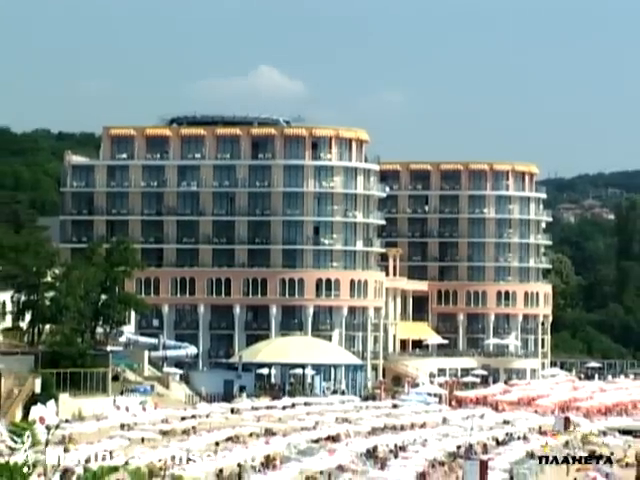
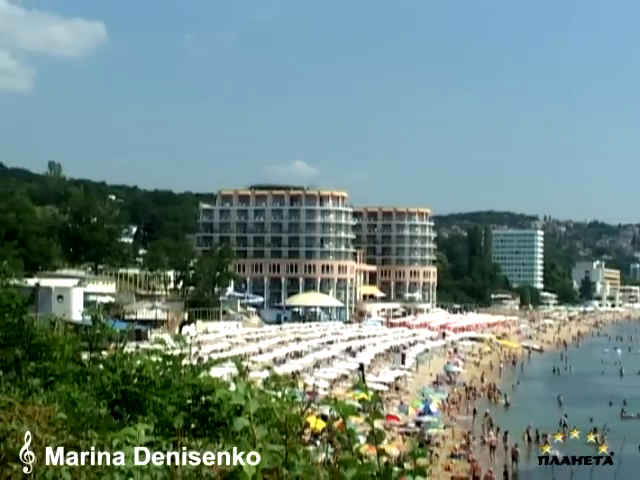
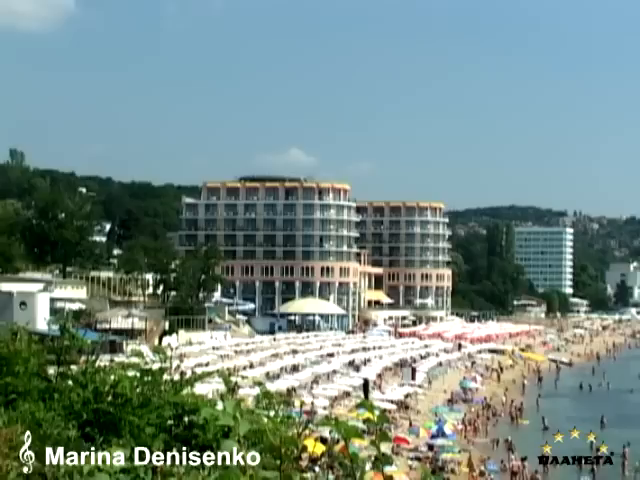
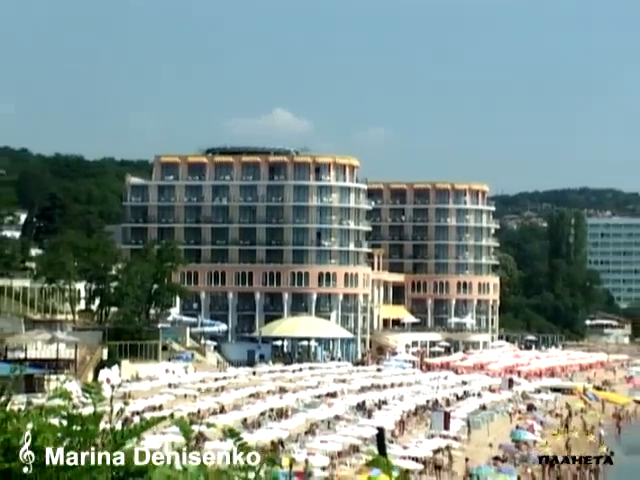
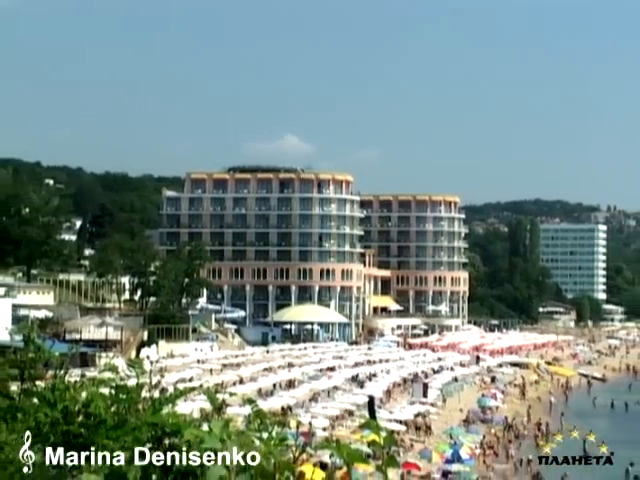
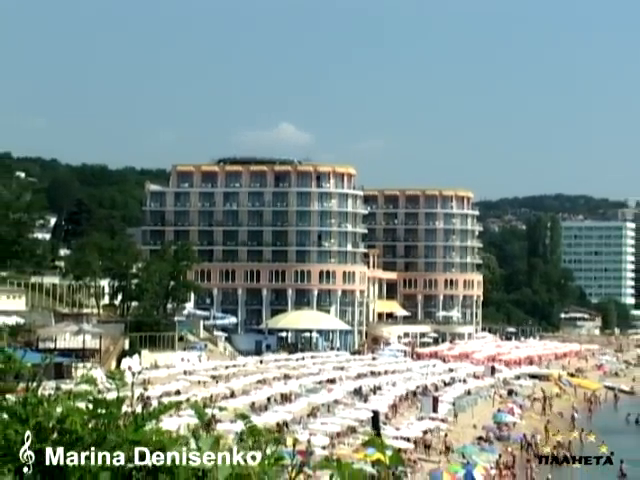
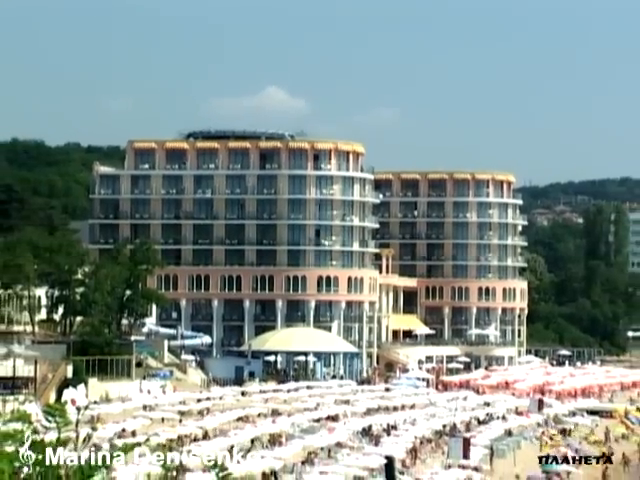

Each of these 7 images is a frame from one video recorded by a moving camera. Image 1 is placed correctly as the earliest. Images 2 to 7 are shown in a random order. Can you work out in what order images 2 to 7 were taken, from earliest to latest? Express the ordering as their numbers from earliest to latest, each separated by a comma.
7, 4, 6, 5, 3, 2
